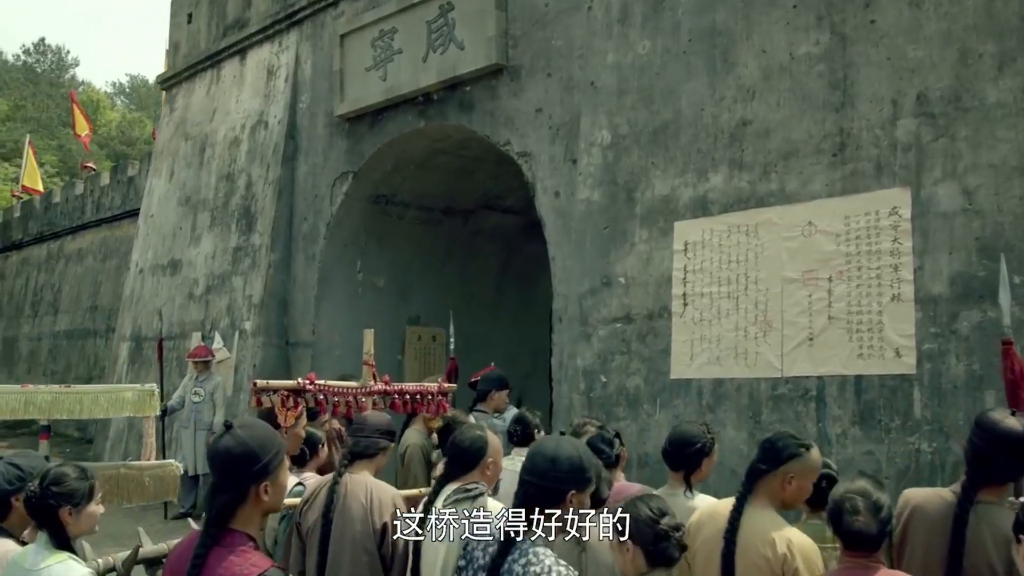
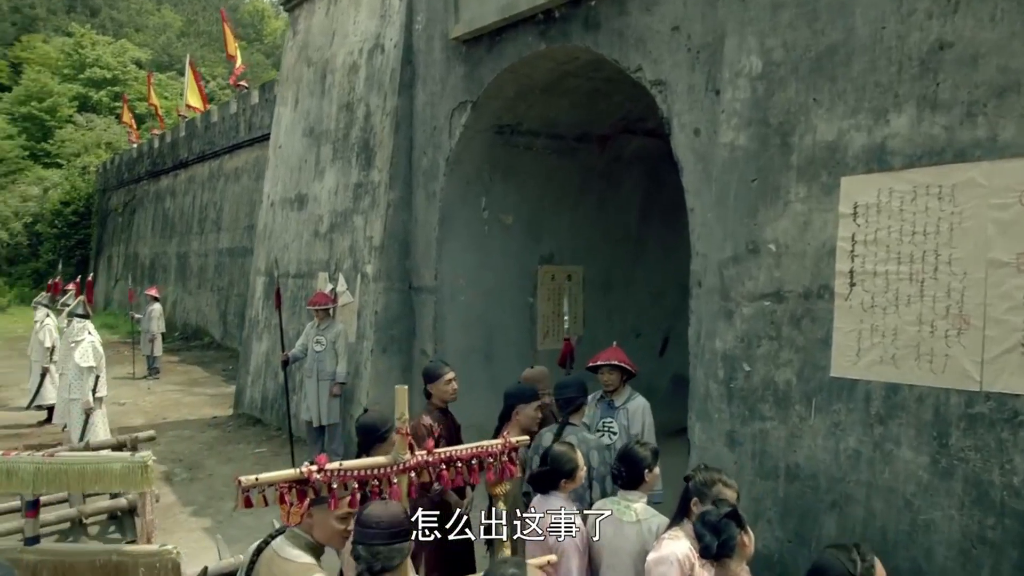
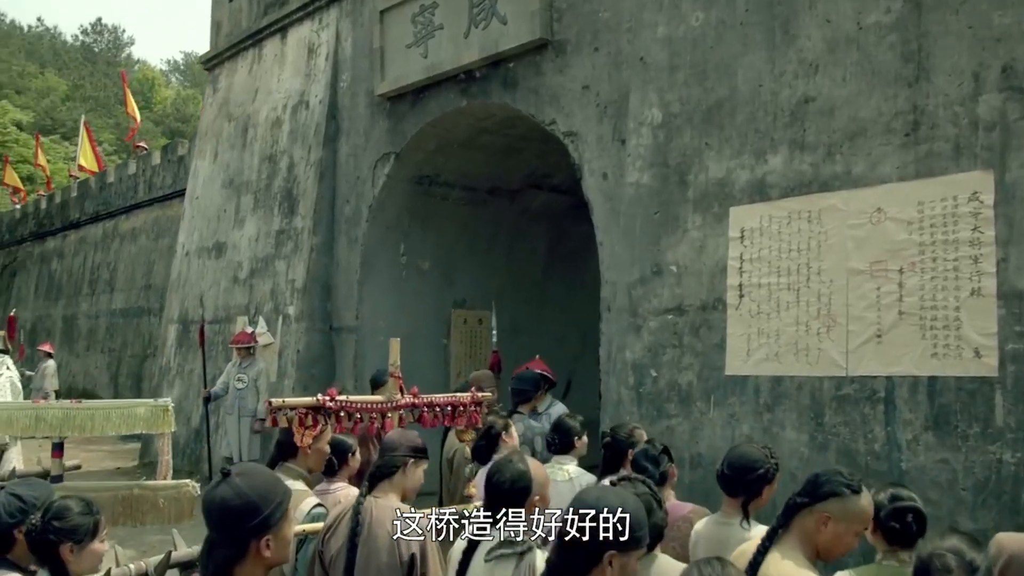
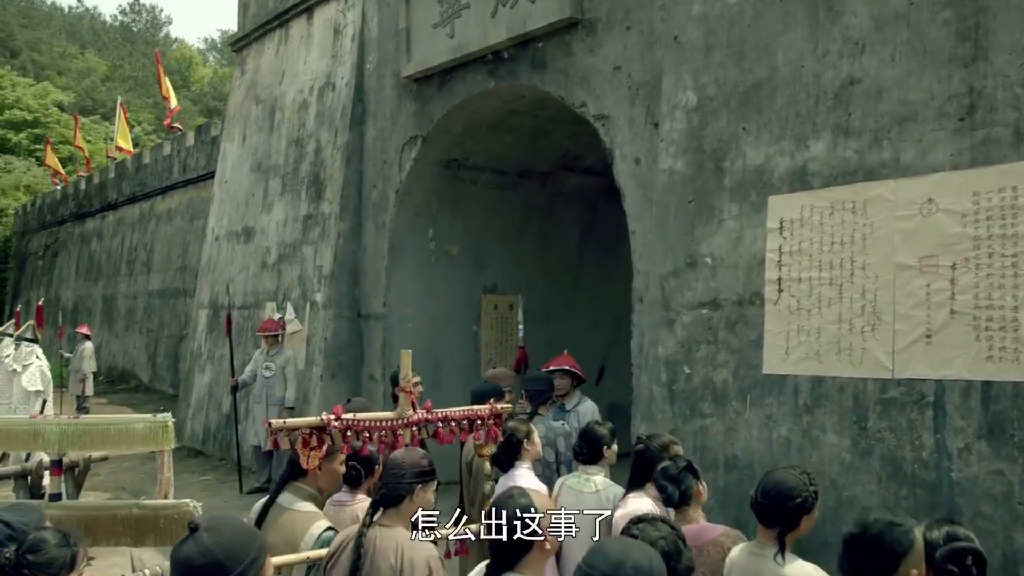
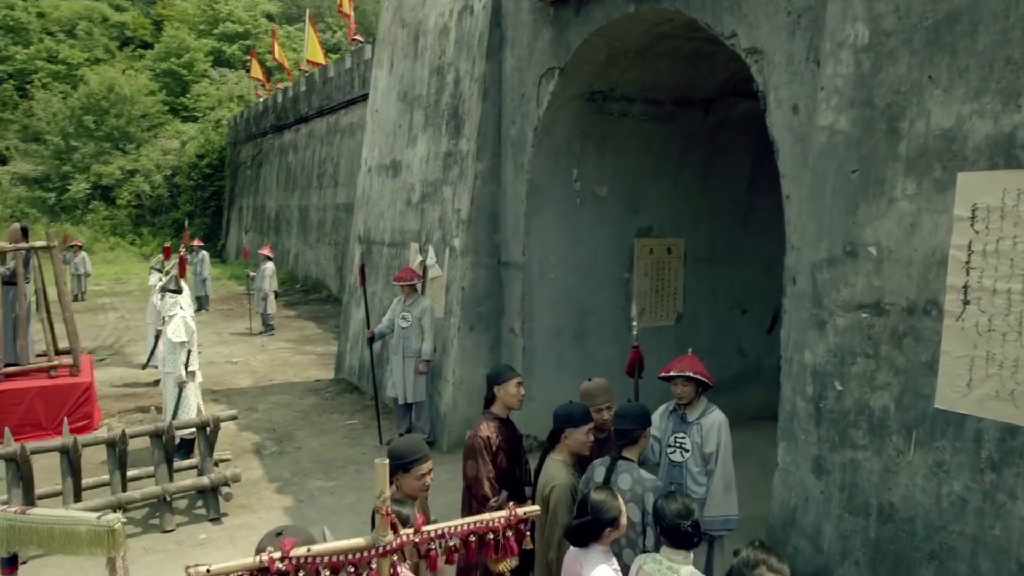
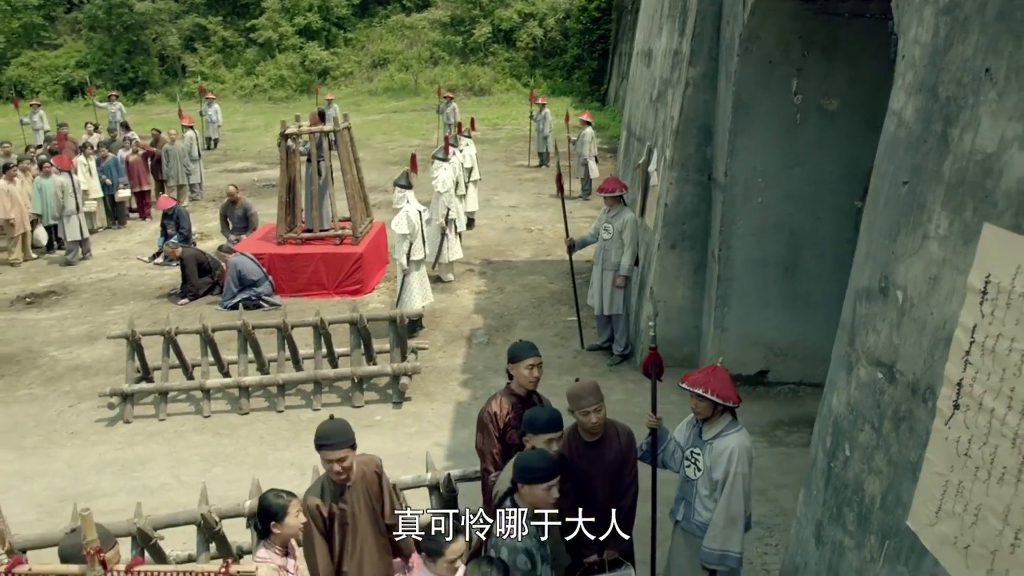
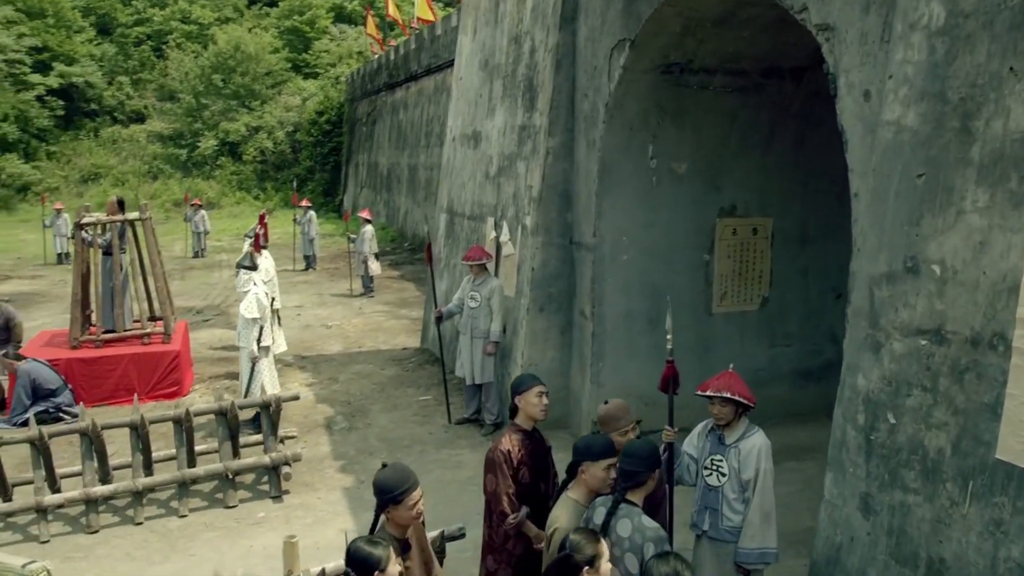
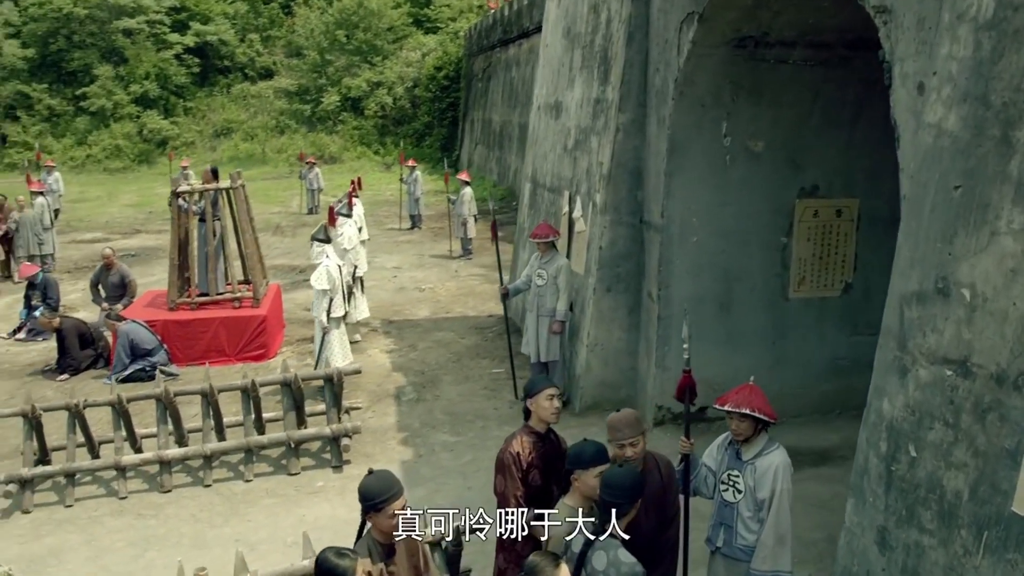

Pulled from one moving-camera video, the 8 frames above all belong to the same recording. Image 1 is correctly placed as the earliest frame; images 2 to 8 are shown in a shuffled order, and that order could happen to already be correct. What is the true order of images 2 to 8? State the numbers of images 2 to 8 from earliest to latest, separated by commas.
3, 4, 2, 5, 7, 8, 6
